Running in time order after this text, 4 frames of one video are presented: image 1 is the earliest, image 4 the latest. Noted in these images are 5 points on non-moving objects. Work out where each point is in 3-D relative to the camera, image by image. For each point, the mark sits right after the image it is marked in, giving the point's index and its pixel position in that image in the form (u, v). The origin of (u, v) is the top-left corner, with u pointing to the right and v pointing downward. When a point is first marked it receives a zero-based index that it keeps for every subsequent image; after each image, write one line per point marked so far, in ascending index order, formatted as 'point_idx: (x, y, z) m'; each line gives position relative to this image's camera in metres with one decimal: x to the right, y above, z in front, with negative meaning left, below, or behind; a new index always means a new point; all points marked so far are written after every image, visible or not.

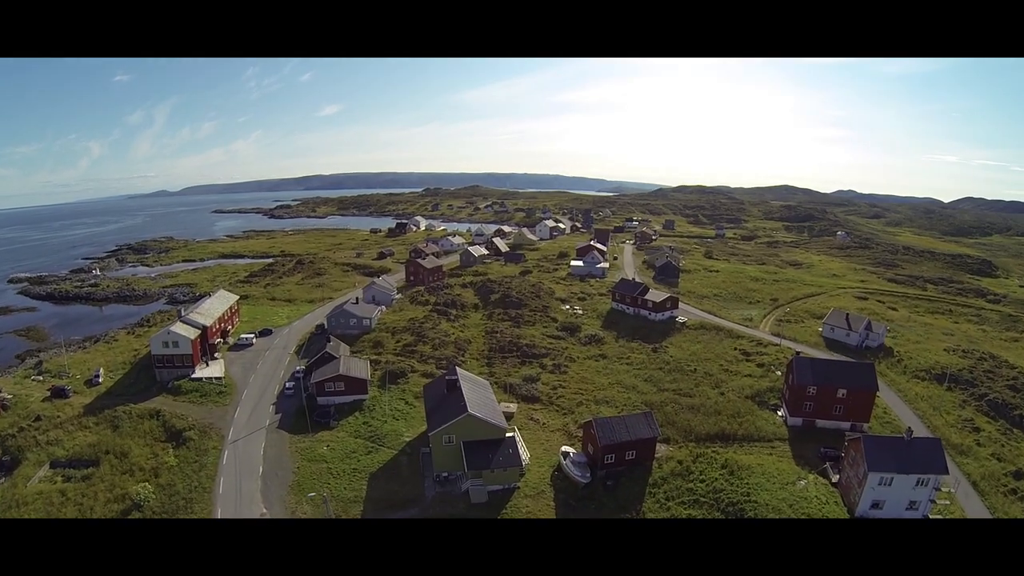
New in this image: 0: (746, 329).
0: (+8.9, -0.5, +17.3) m
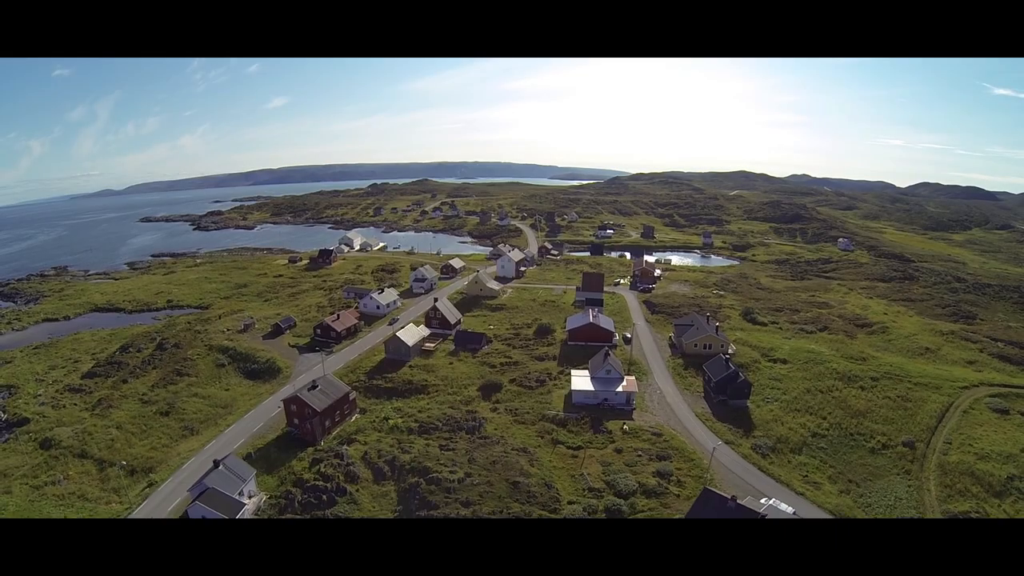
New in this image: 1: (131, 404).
0: (+8.3, -0.3, +17.4) m
1: (-12.0, -3.6, +15.0) m
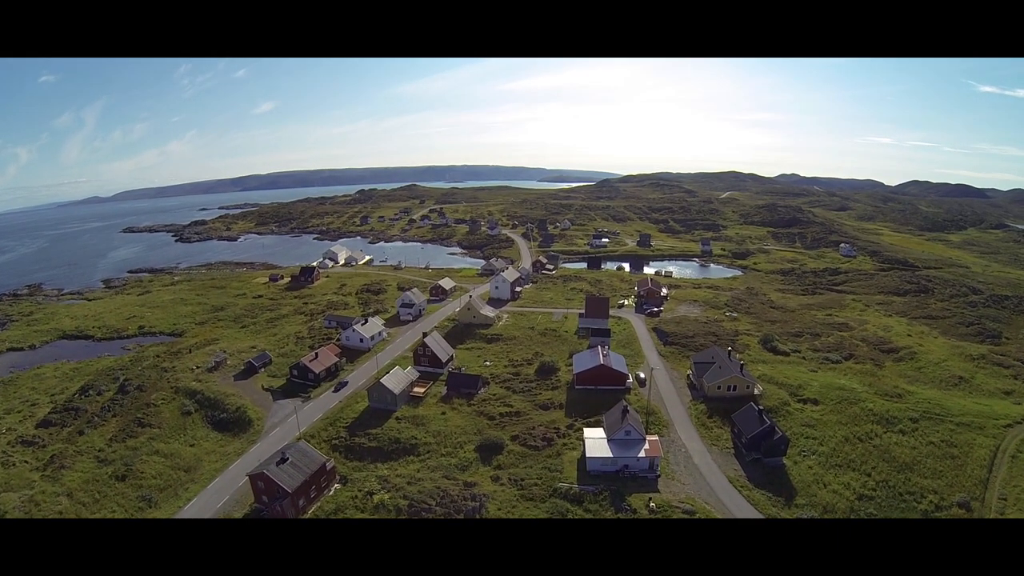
0: (+8.2, -1.1, +16.2) m
1: (-12.0, -4.9, +13.4) m
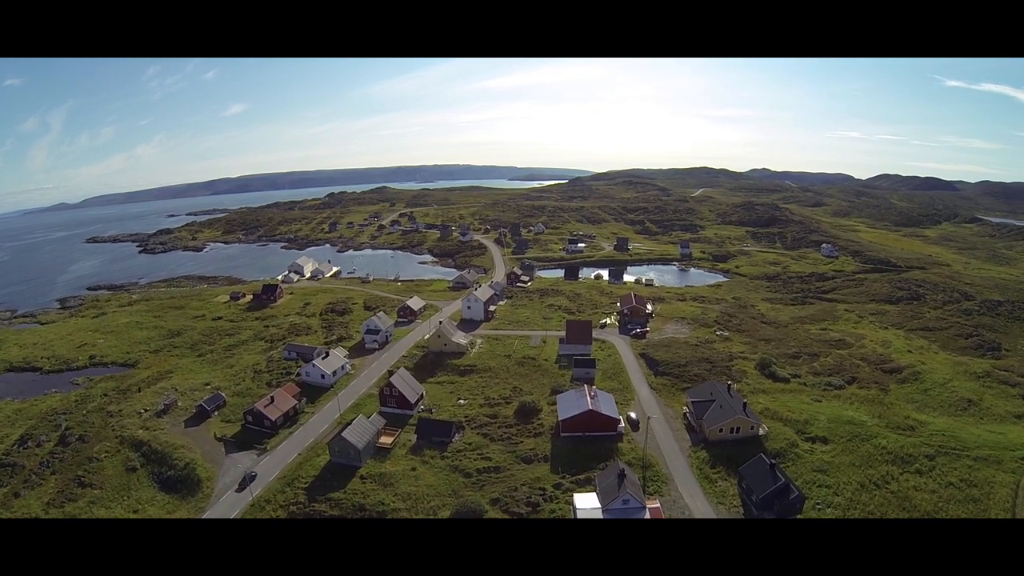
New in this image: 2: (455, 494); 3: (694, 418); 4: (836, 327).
0: (+7.5, -1.6, +15.3) m
1: (-12.4, -6.2, +11.7) m
2: (-1.1, -4.0, +9.3) m
3: (+4.0, -2.9, +10.6) m
4: (+10.9, -1.3, +16.0) m
